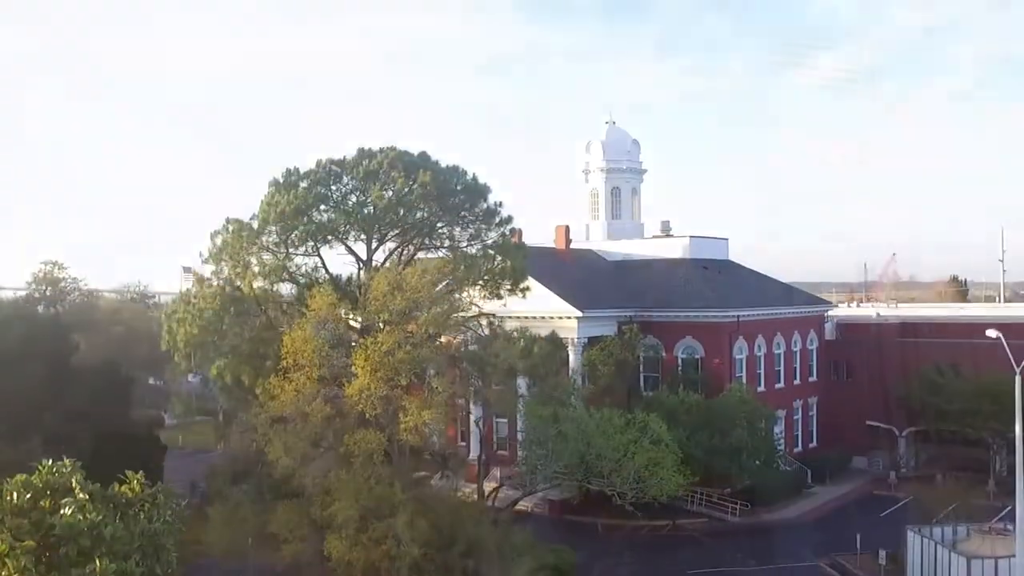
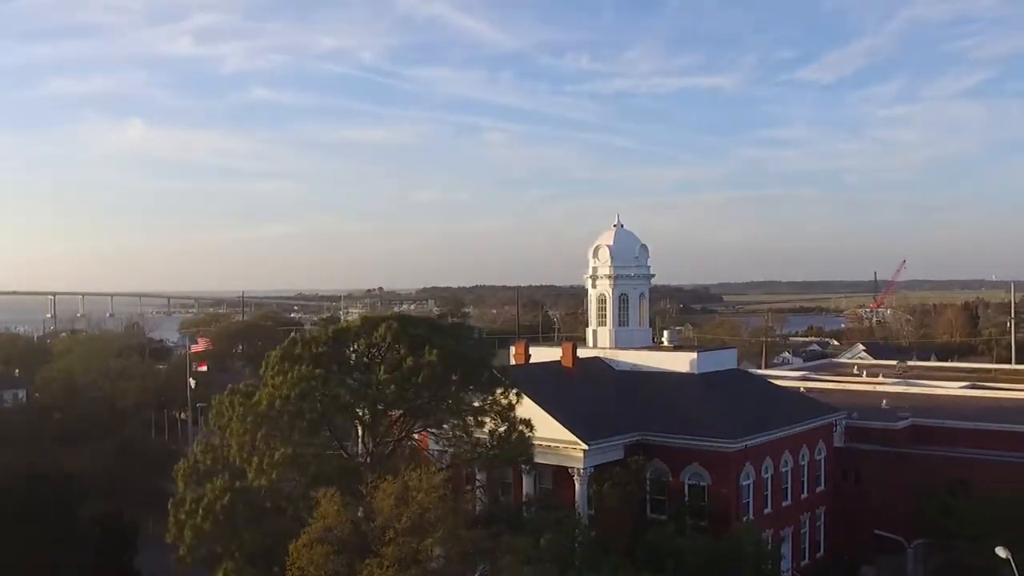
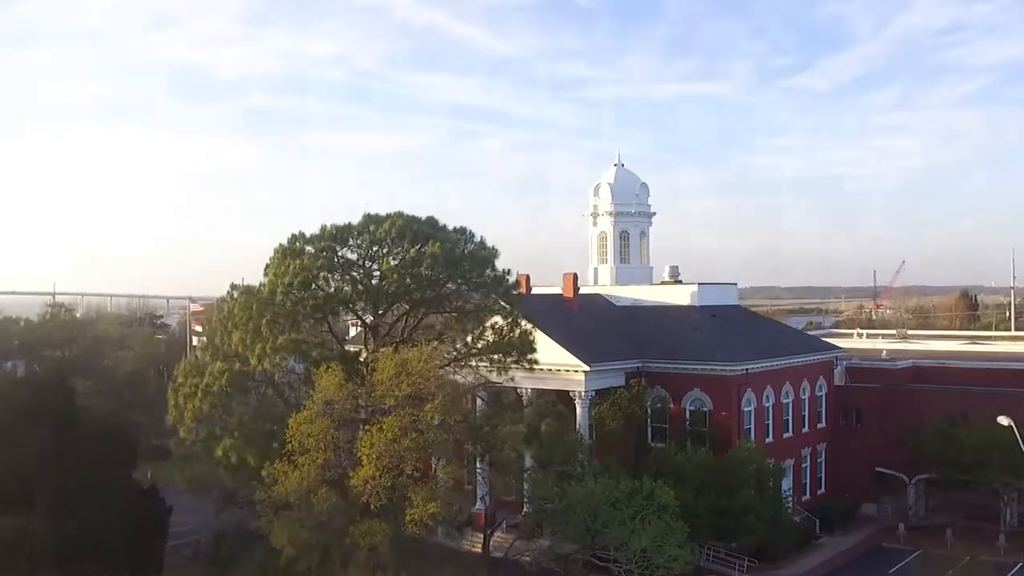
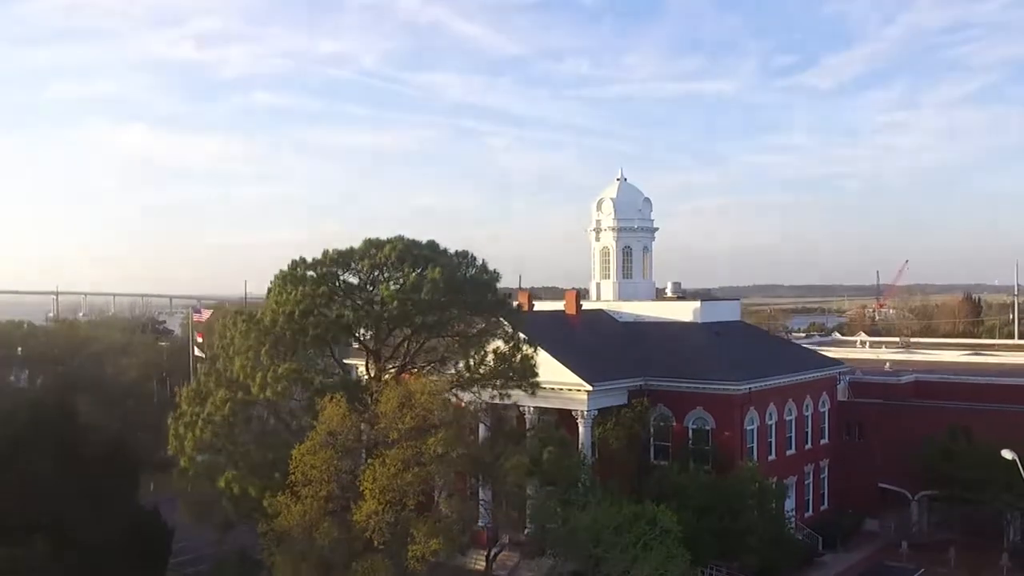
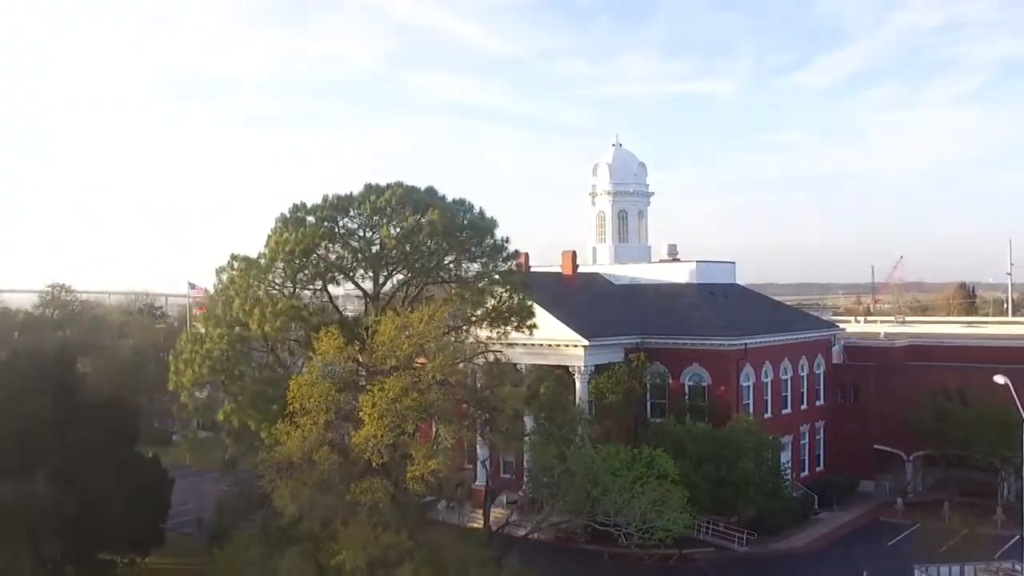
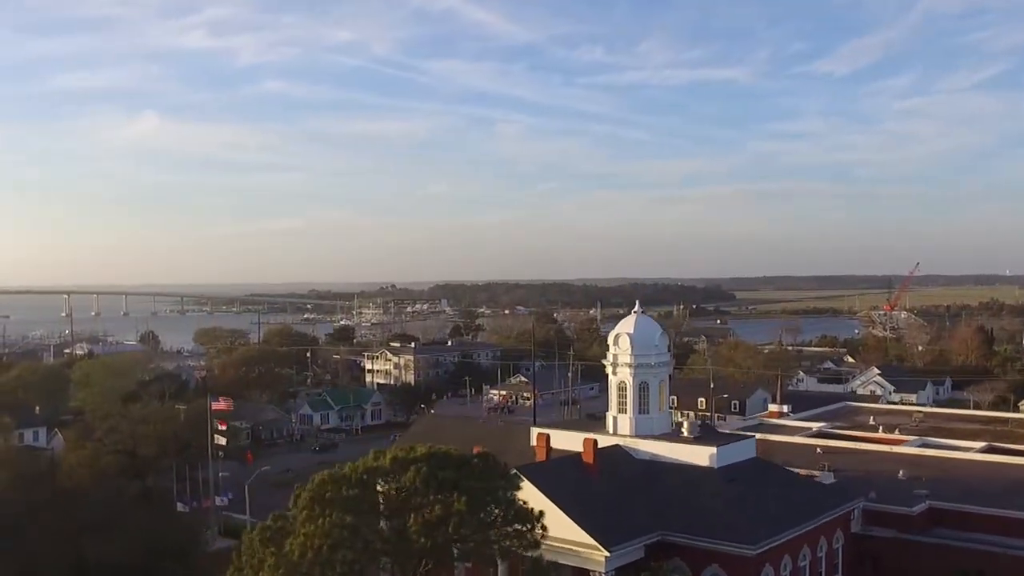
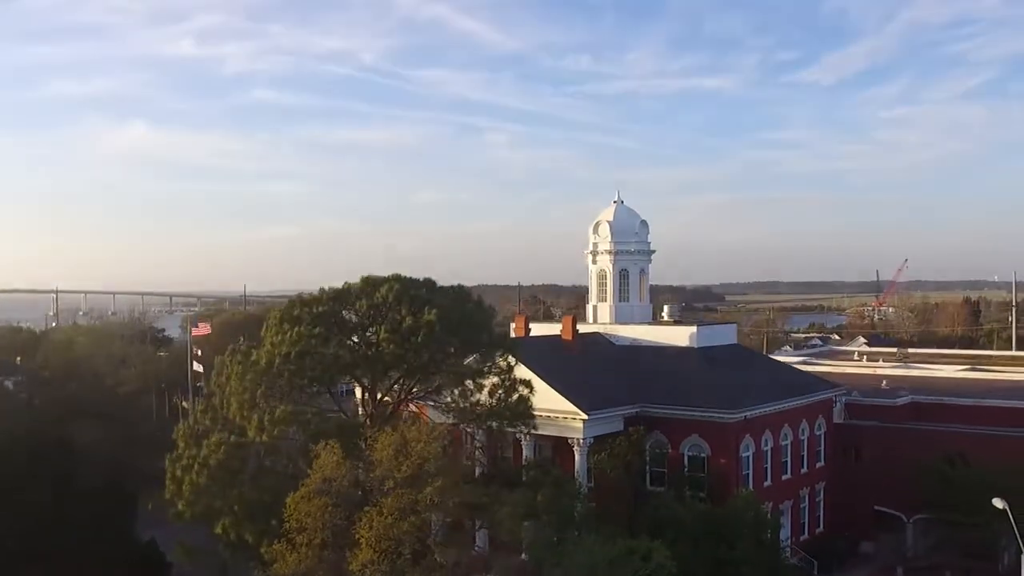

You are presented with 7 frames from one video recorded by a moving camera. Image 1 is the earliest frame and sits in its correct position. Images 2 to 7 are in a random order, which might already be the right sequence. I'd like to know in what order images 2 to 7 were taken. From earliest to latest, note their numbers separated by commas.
5, 3, 4, 7, 2, 6
